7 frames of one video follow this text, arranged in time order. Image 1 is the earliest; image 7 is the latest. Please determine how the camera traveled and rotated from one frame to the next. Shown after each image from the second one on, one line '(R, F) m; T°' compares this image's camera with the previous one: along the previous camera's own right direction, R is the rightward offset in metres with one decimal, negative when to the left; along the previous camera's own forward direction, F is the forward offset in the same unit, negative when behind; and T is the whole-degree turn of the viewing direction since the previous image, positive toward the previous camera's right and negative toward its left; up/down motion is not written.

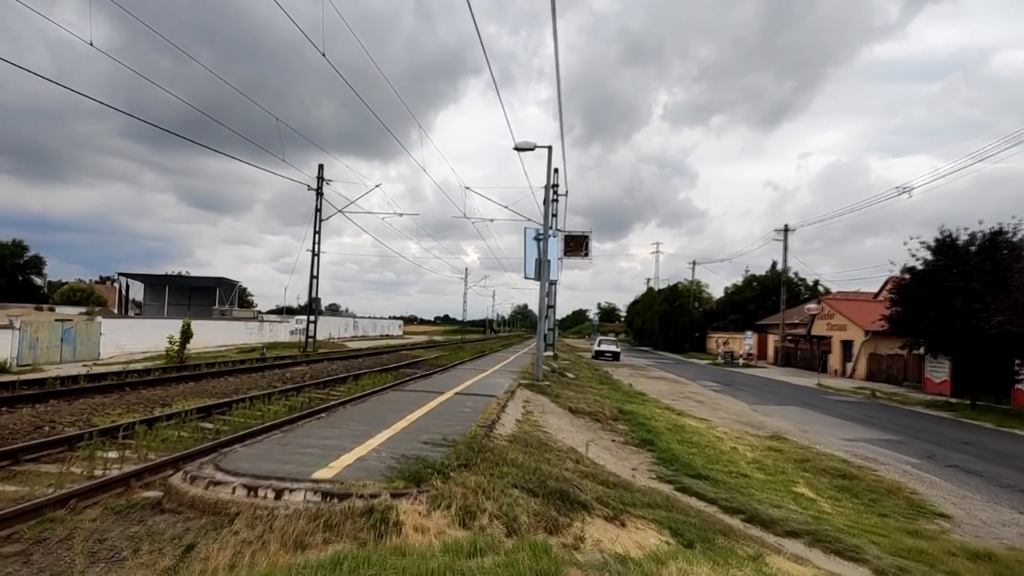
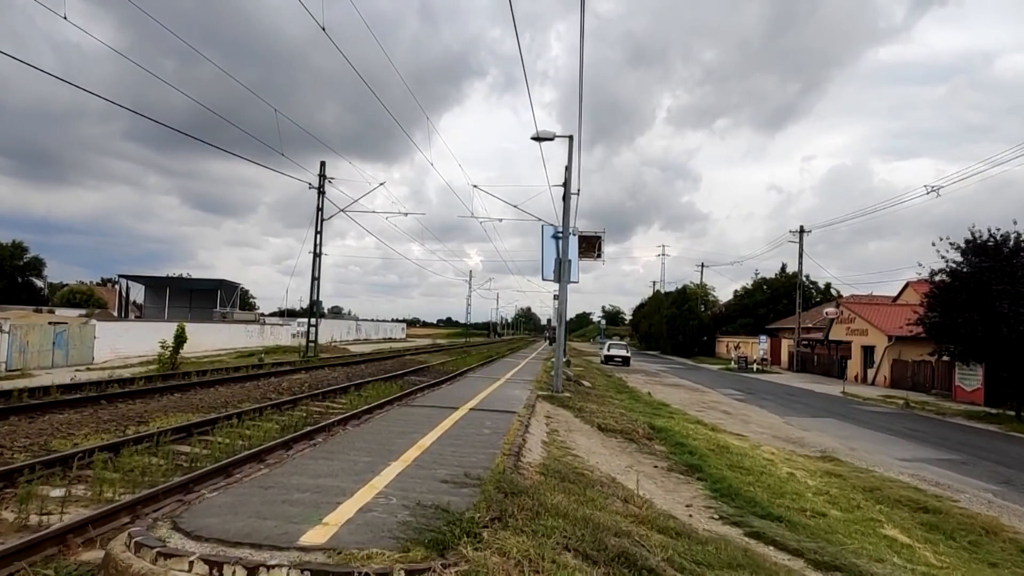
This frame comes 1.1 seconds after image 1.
(-0.3, +1.6) m; 0°
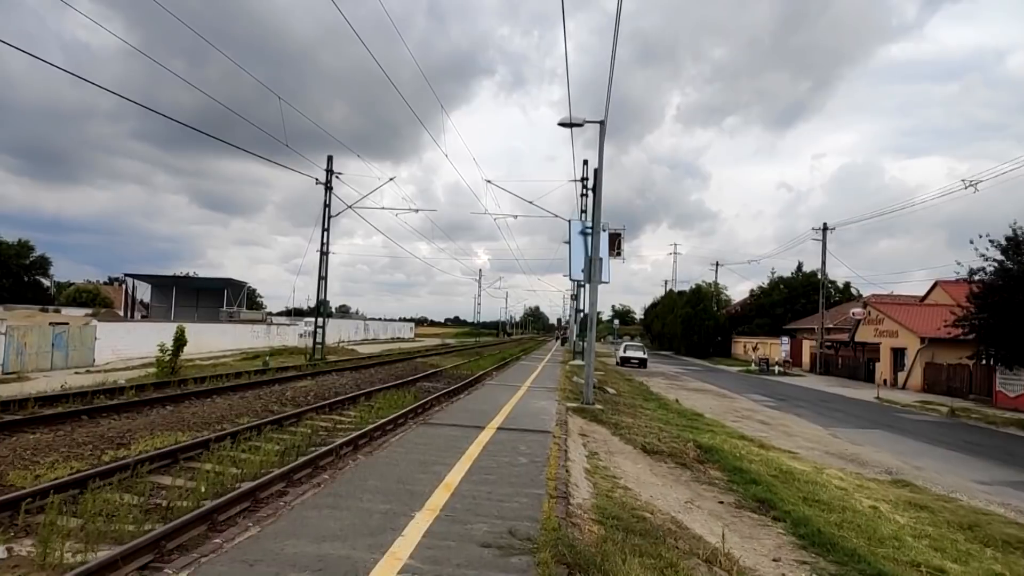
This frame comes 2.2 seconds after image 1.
(-0.4, +1.5) m; -1°
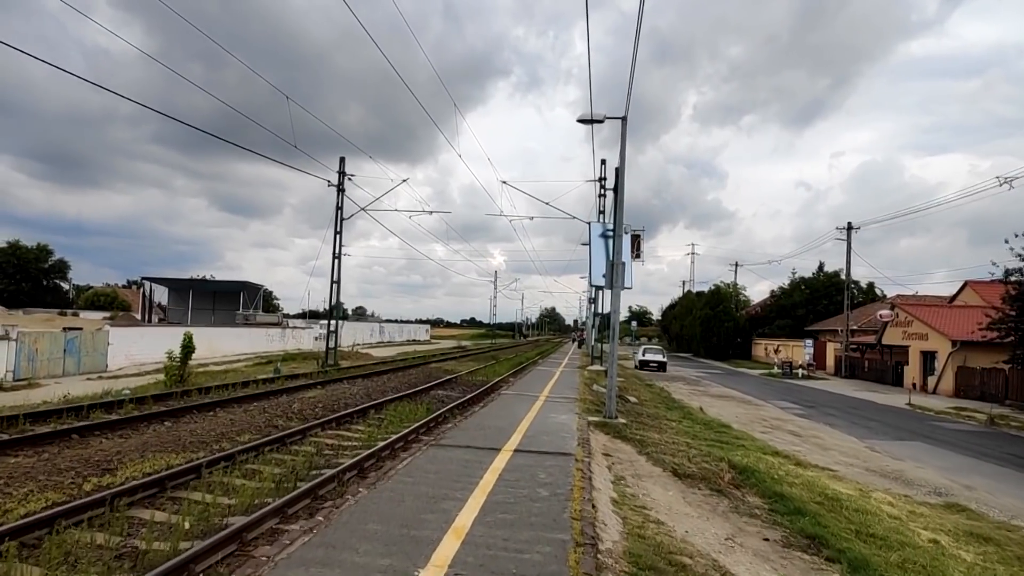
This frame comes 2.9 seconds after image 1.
(0.0, +0.9) m; -1°
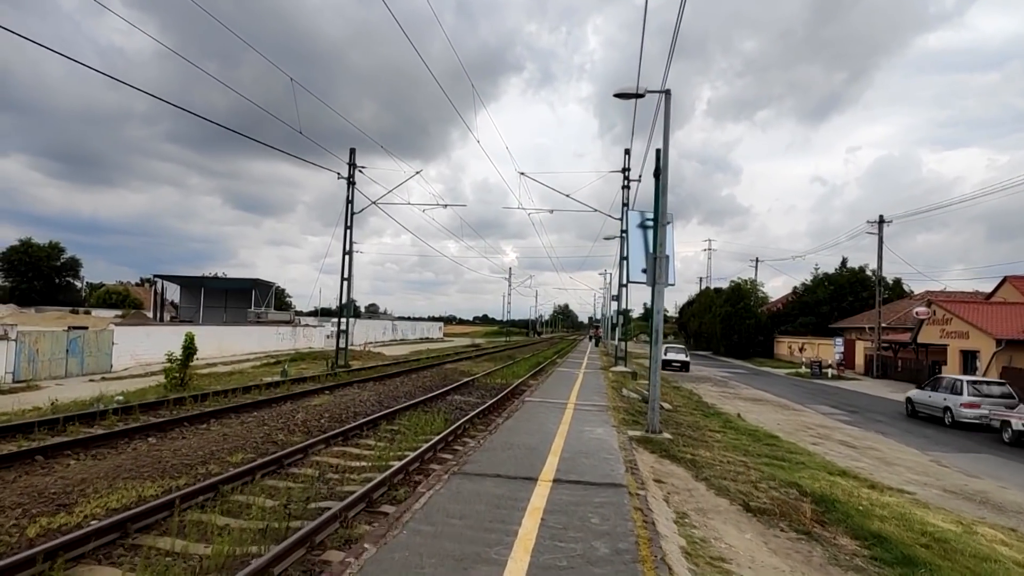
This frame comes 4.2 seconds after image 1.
(-0.3, +1.7) m; -1°
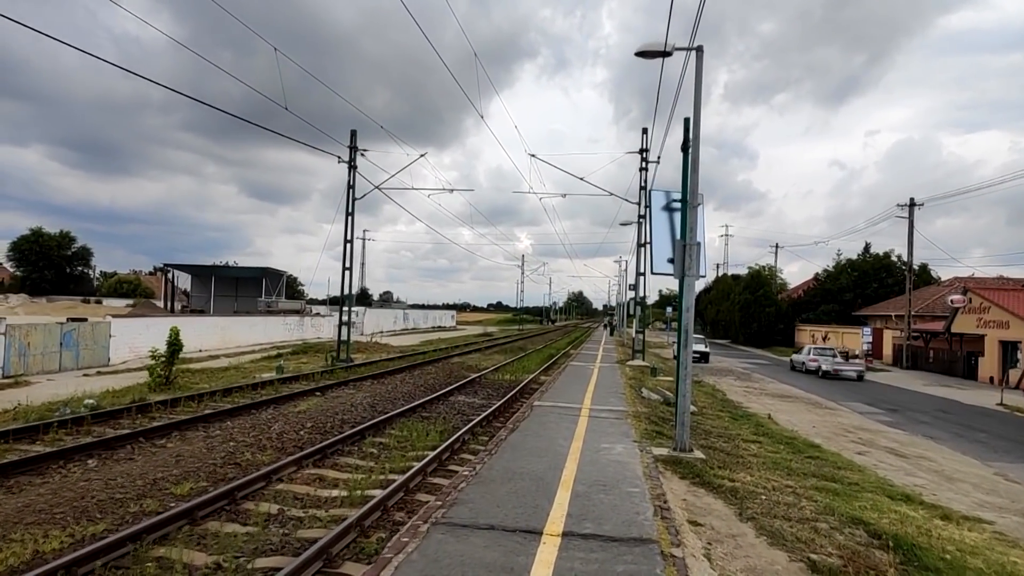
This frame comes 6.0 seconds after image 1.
(+0.2, +1.9) m; -1°
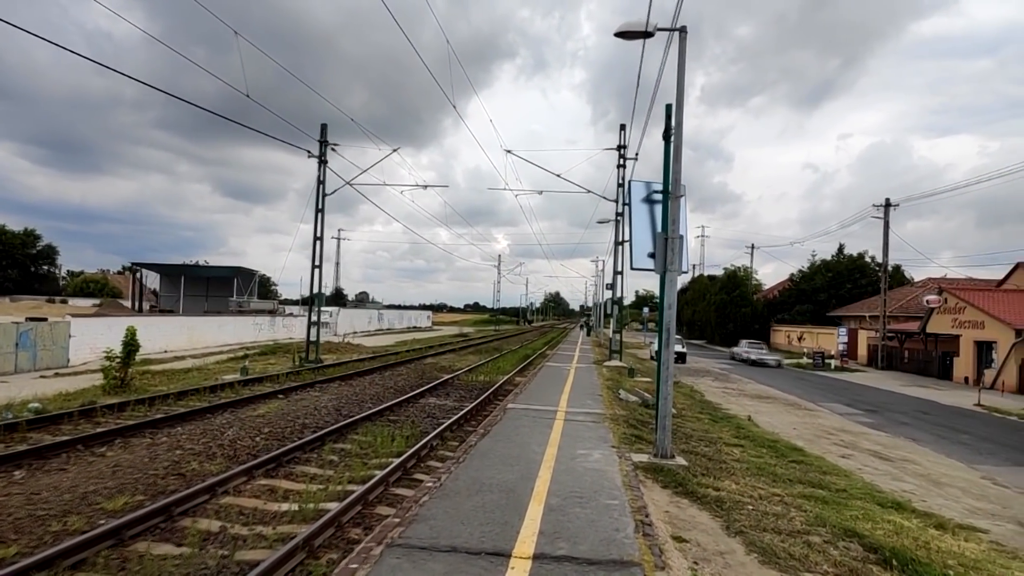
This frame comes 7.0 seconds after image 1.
(+0.1, +0.7) m; +2°
